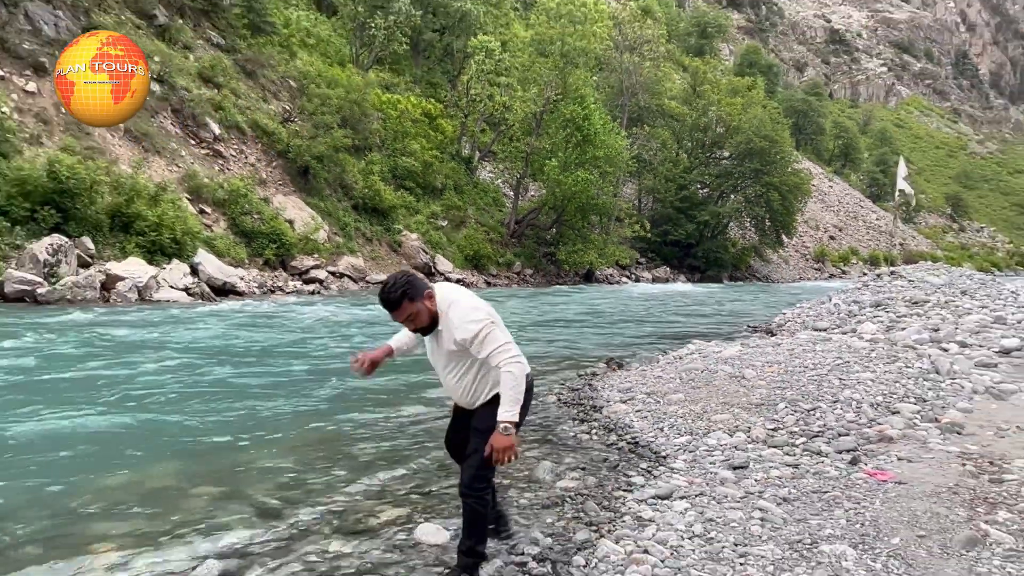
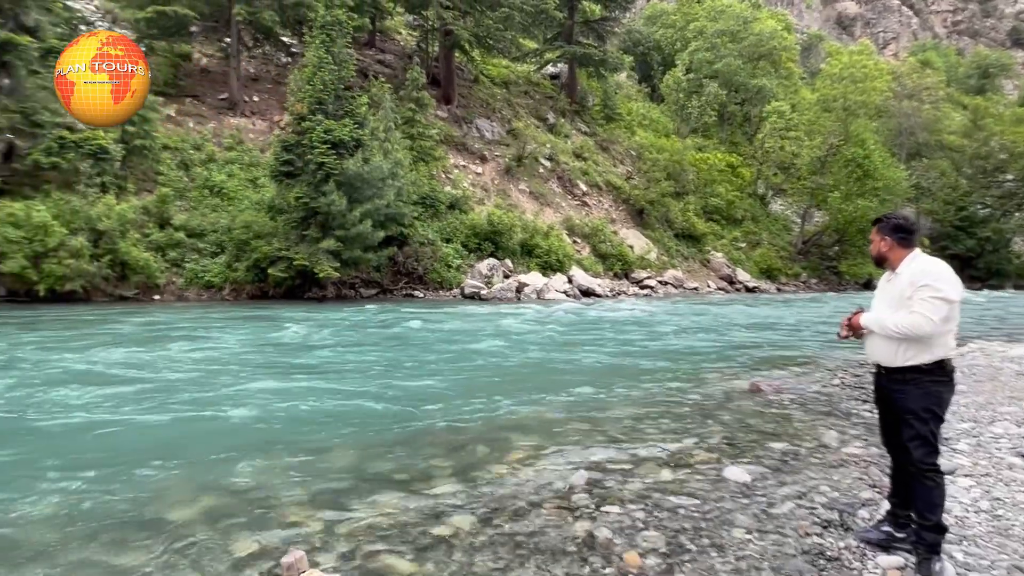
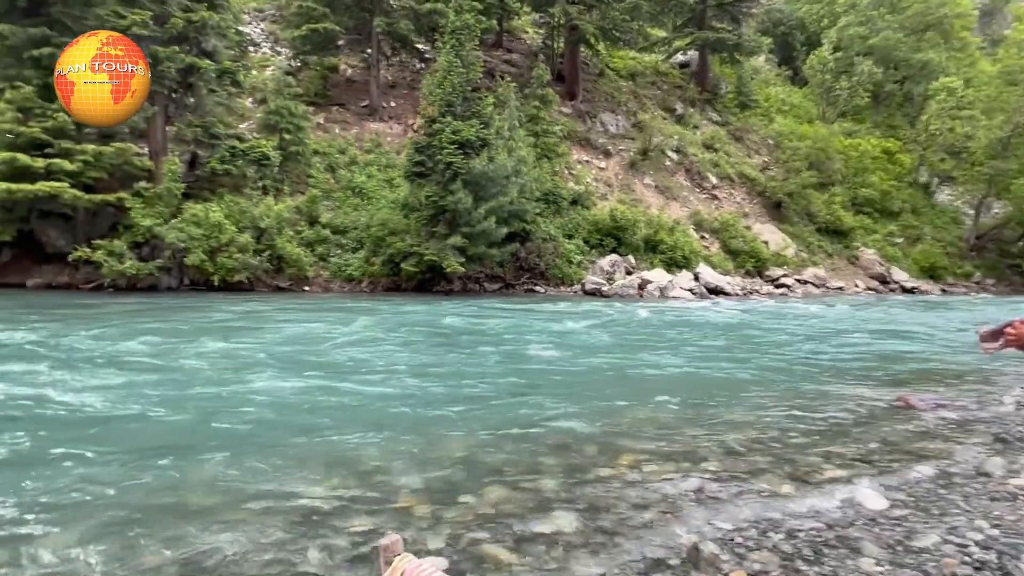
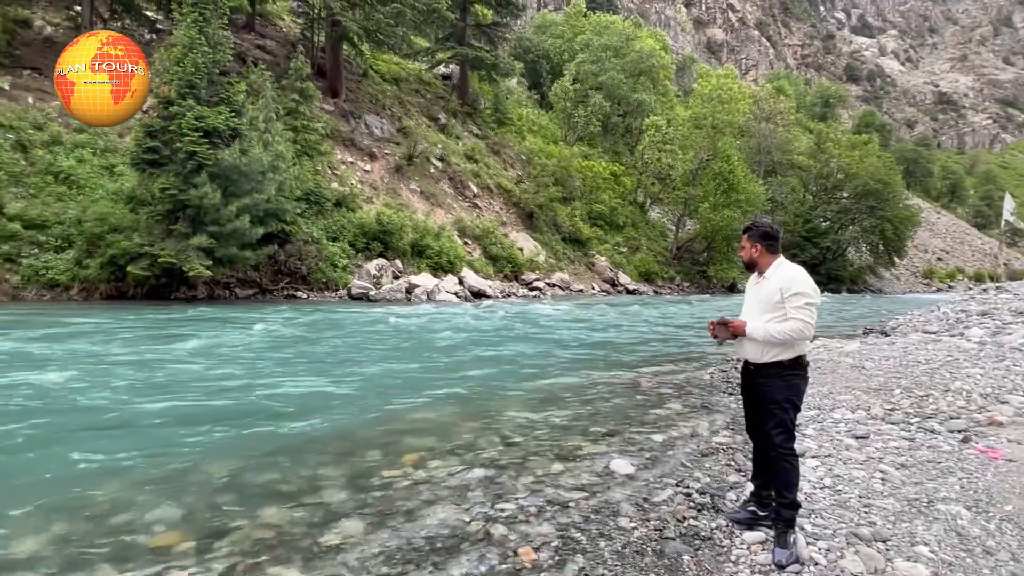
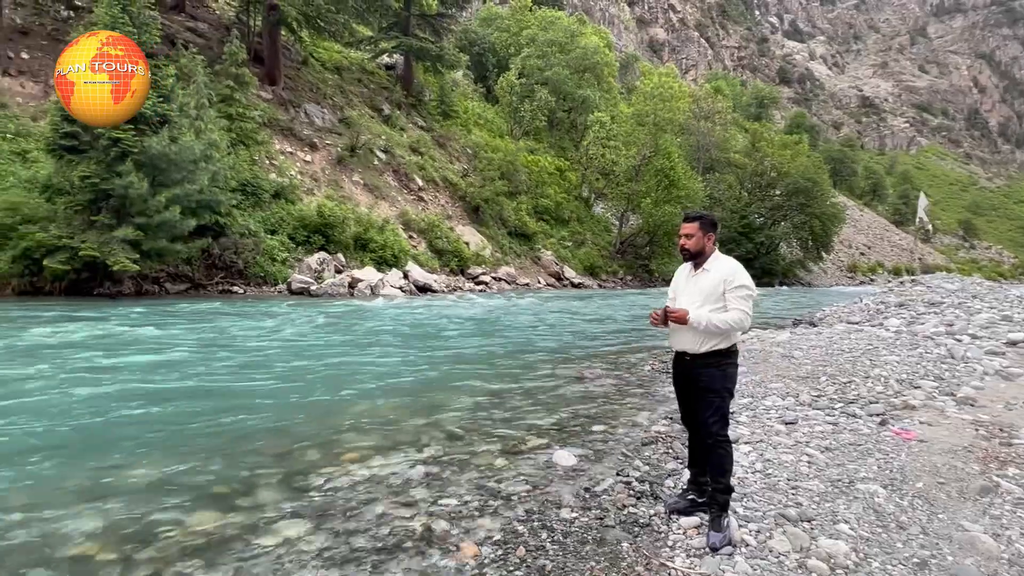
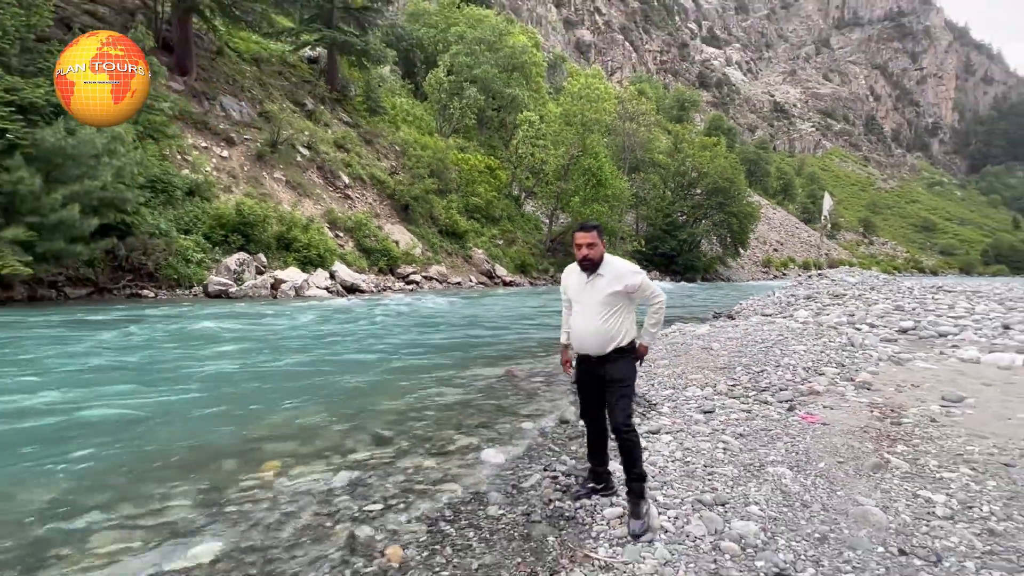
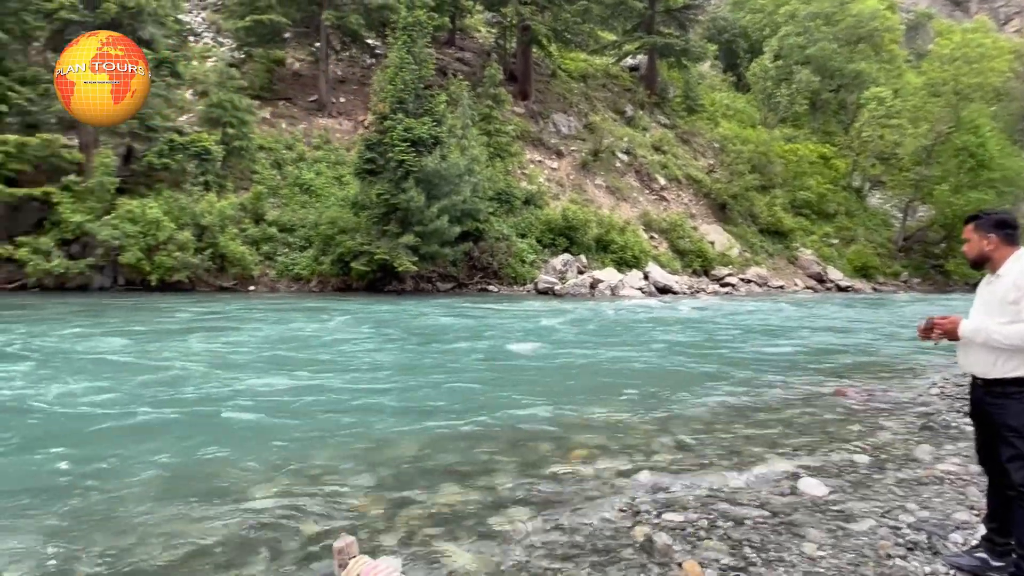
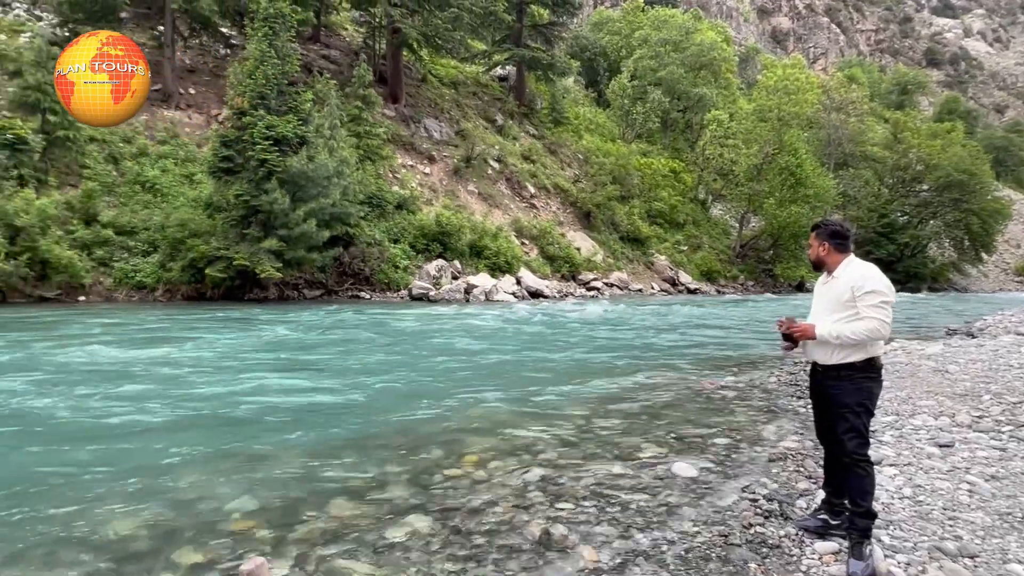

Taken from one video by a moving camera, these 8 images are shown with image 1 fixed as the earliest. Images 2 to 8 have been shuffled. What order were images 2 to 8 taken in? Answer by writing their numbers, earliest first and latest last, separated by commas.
6, 5, 4, 8, 2, 7, 3
